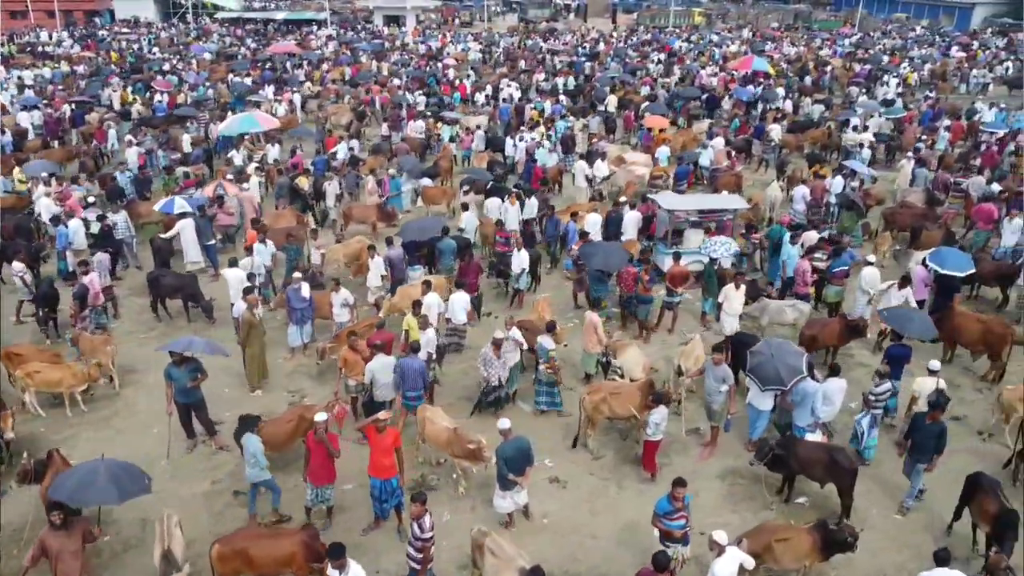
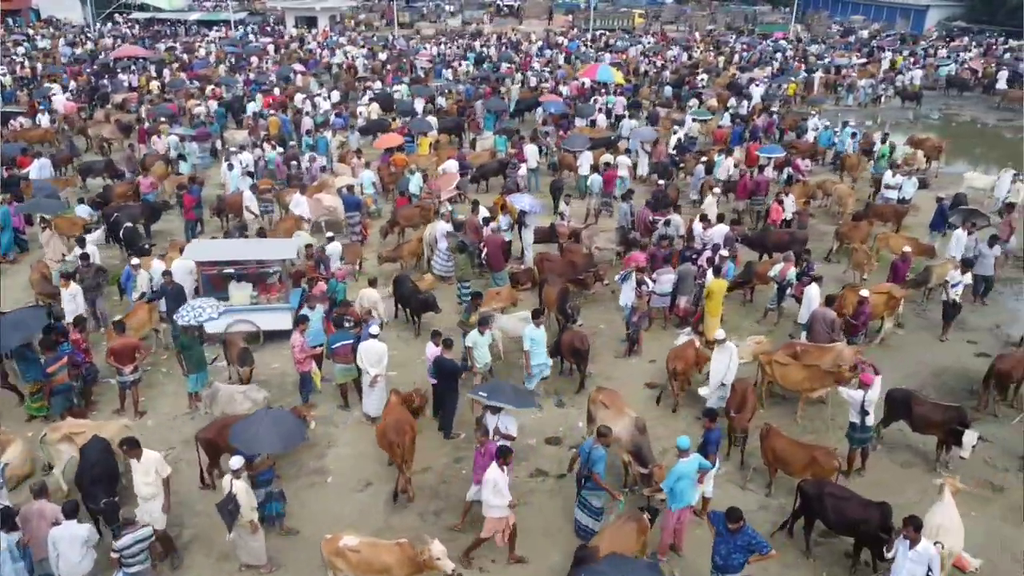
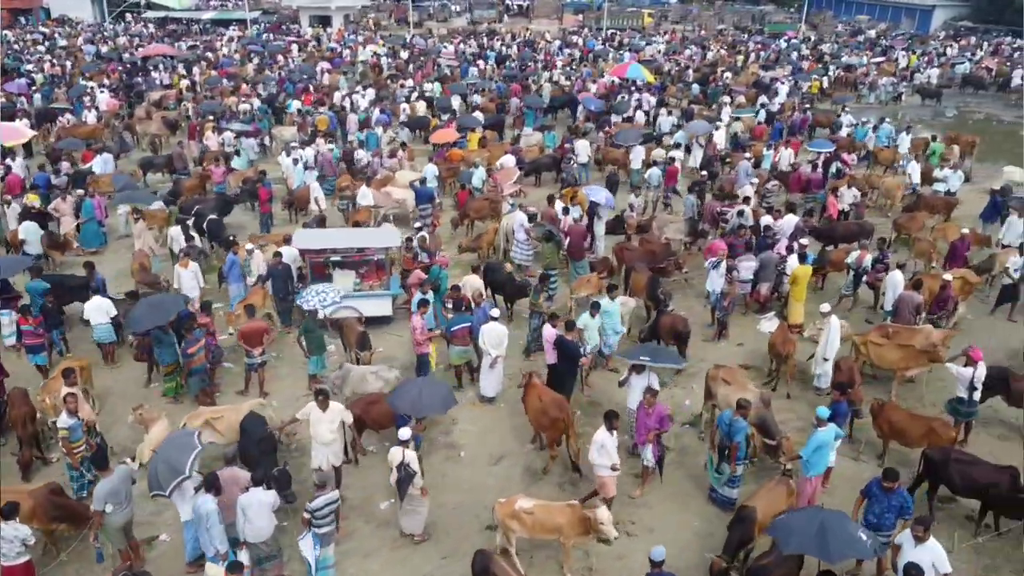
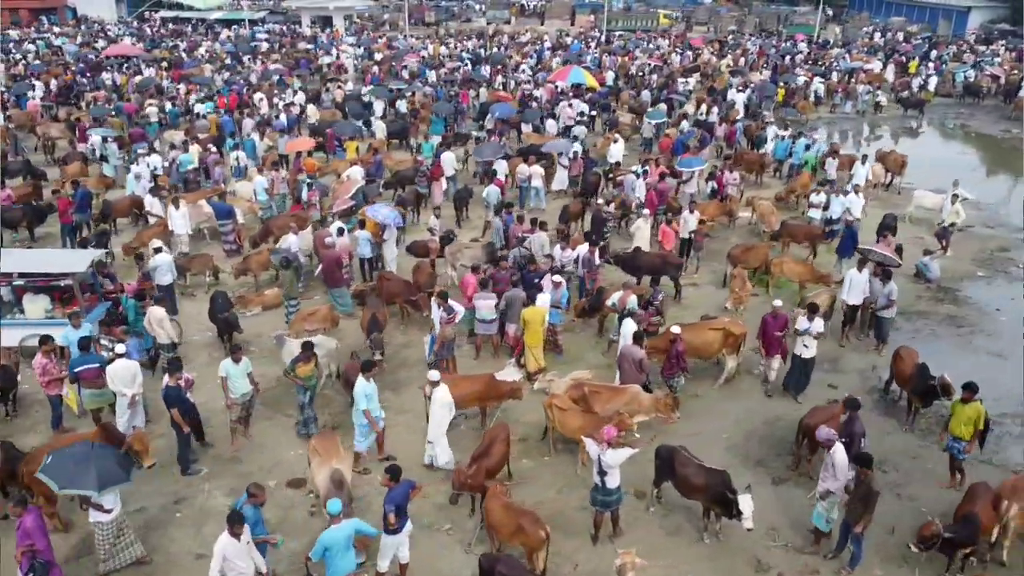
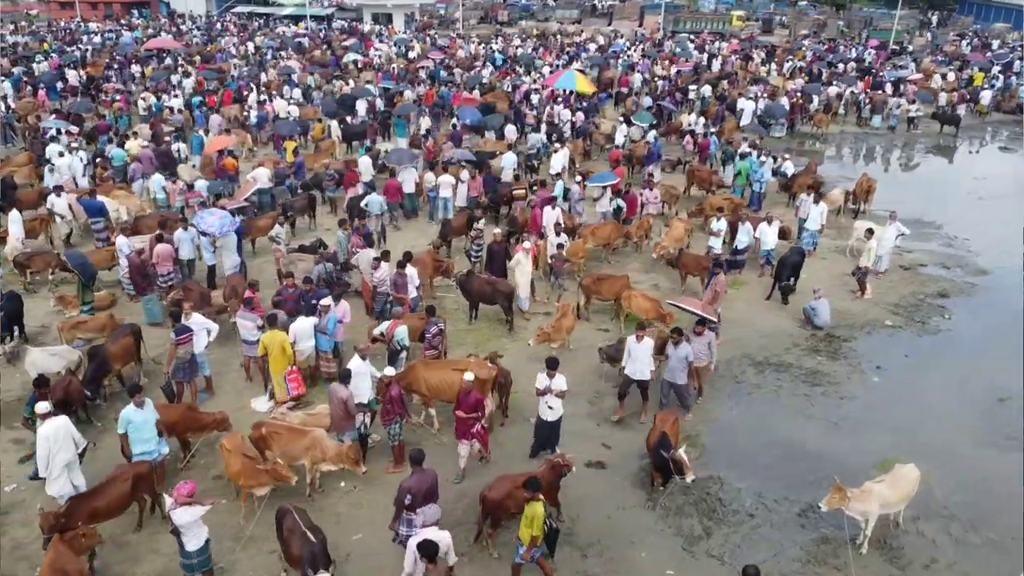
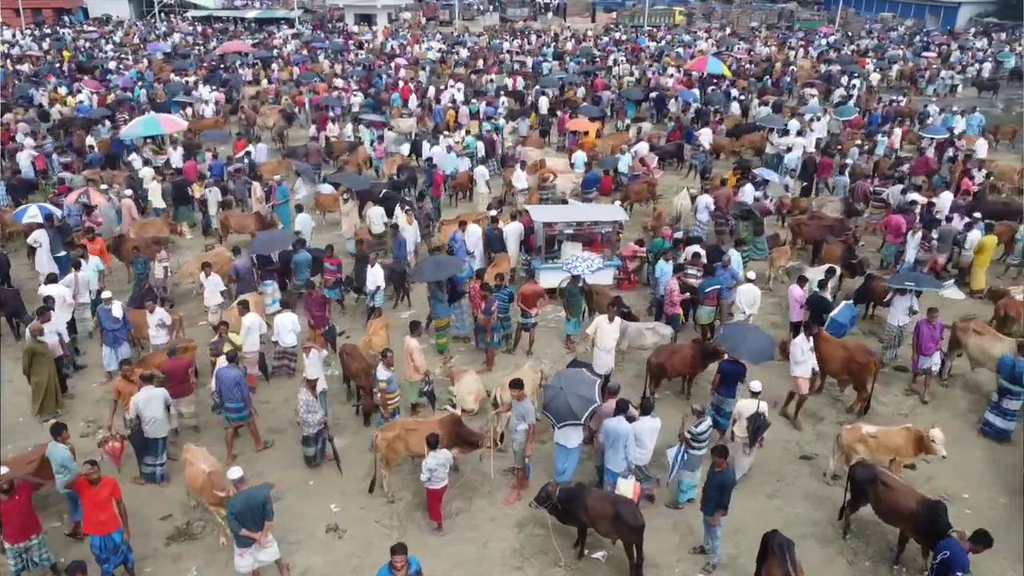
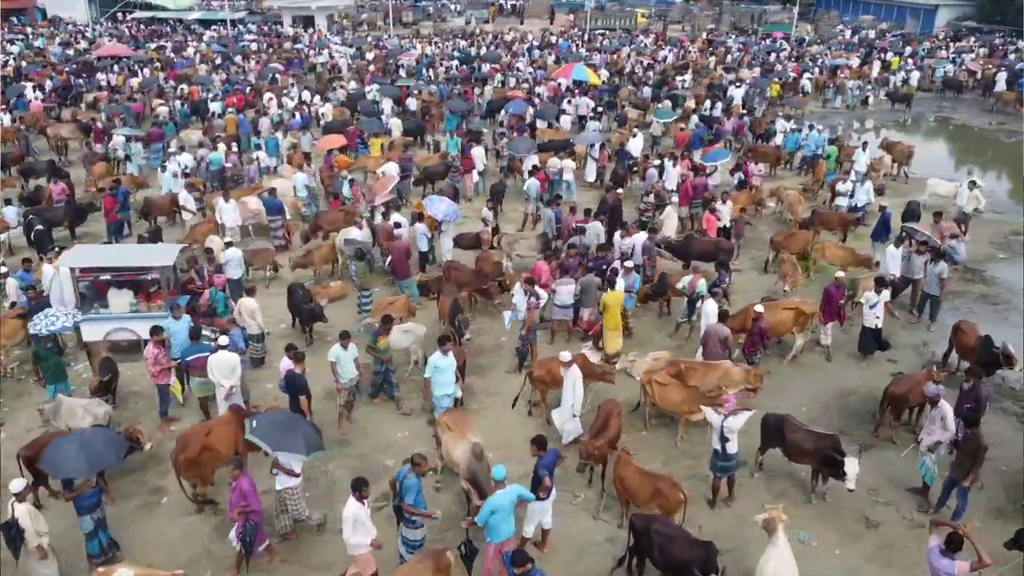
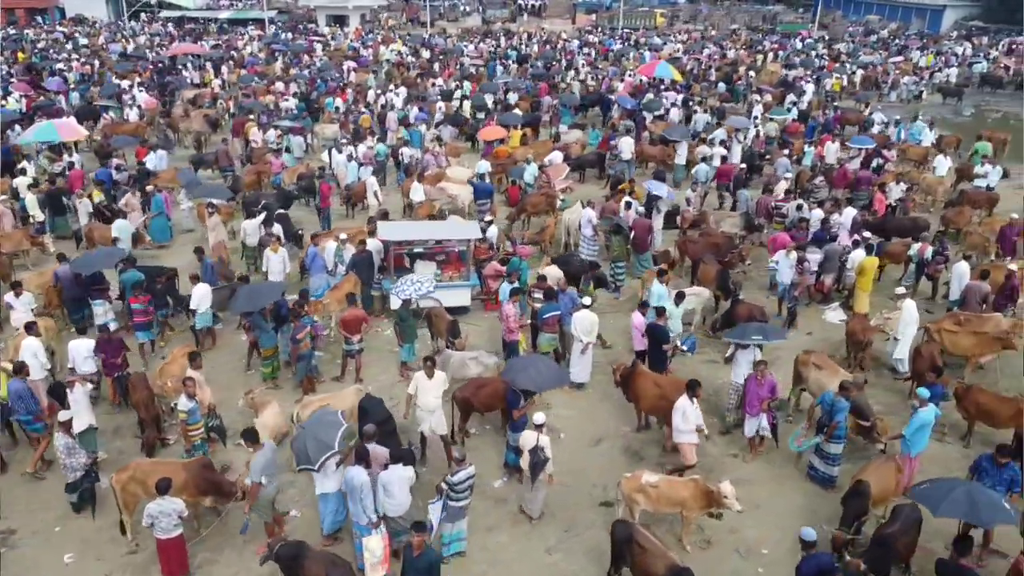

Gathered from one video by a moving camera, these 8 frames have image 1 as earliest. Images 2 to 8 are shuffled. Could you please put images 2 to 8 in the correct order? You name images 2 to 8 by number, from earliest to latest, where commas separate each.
6, 8, 3, 2, 7, 4, 5
